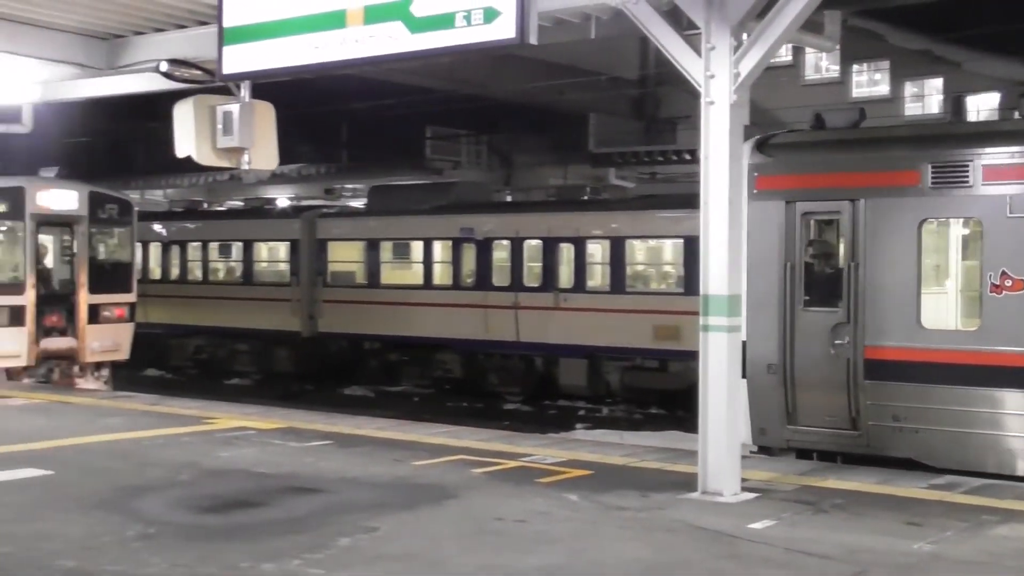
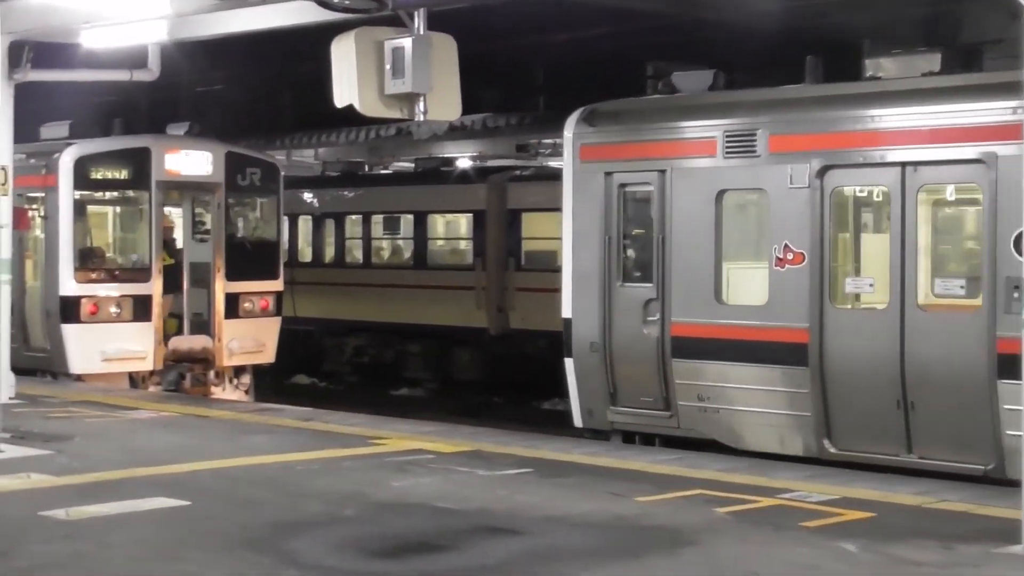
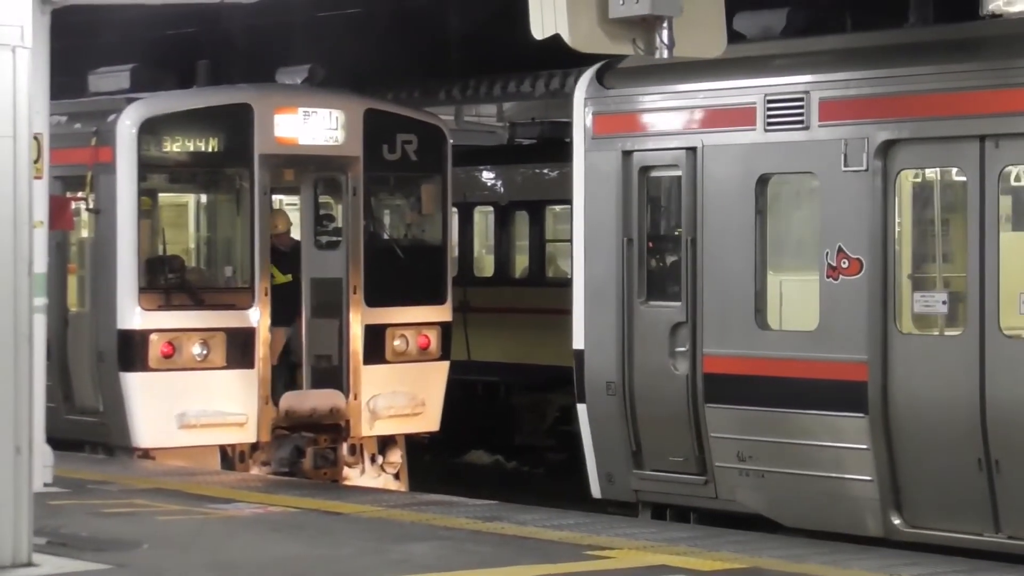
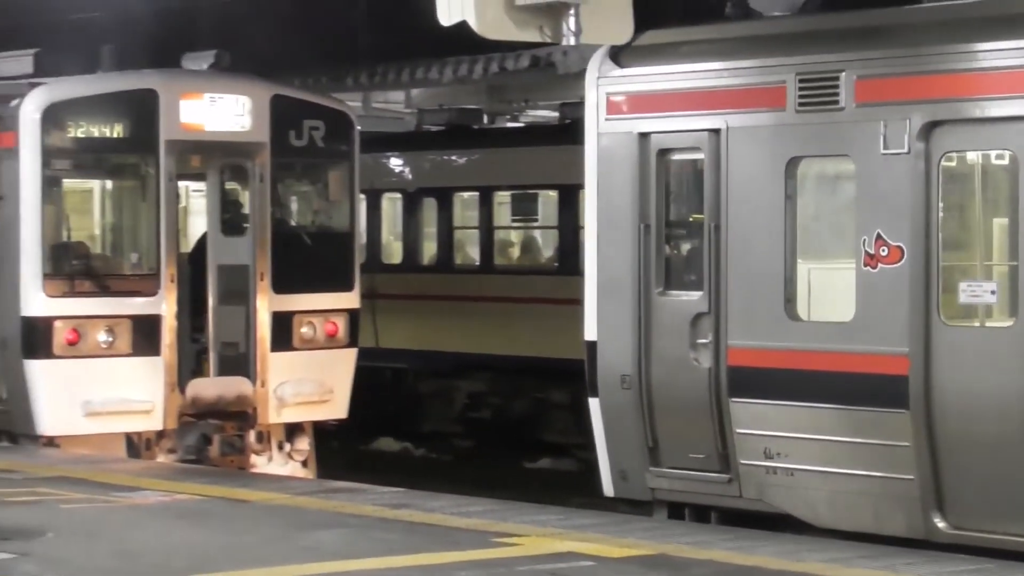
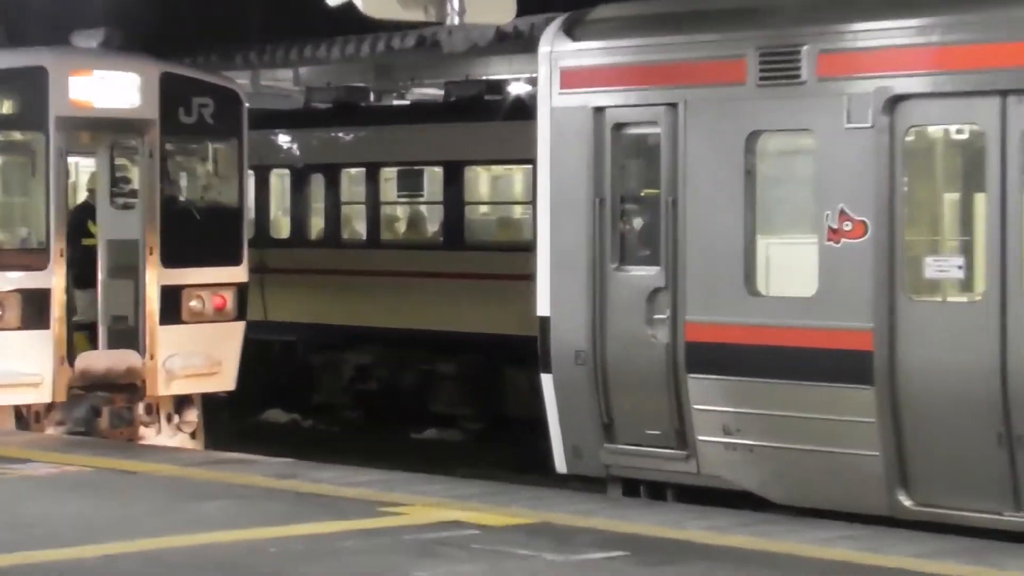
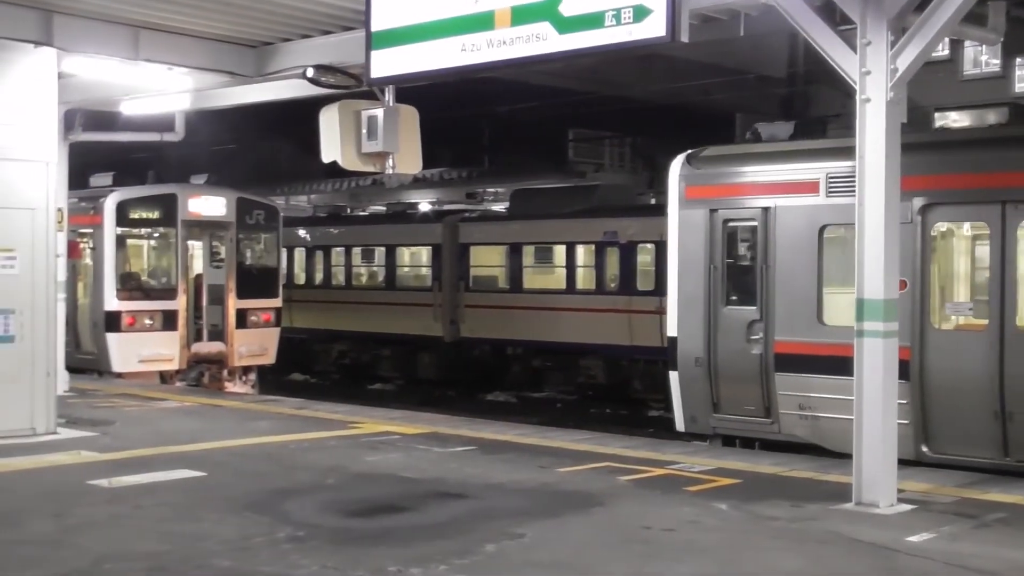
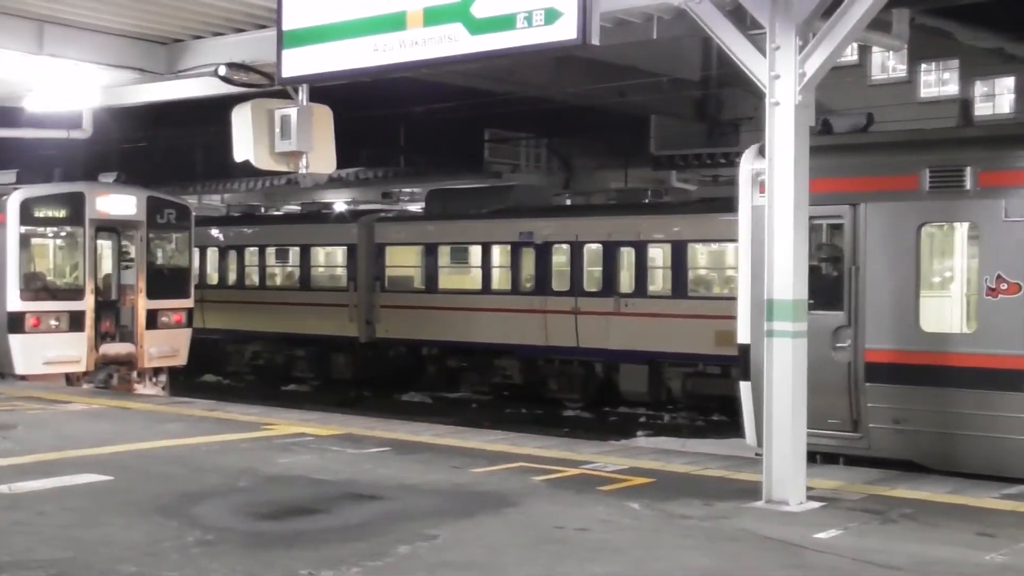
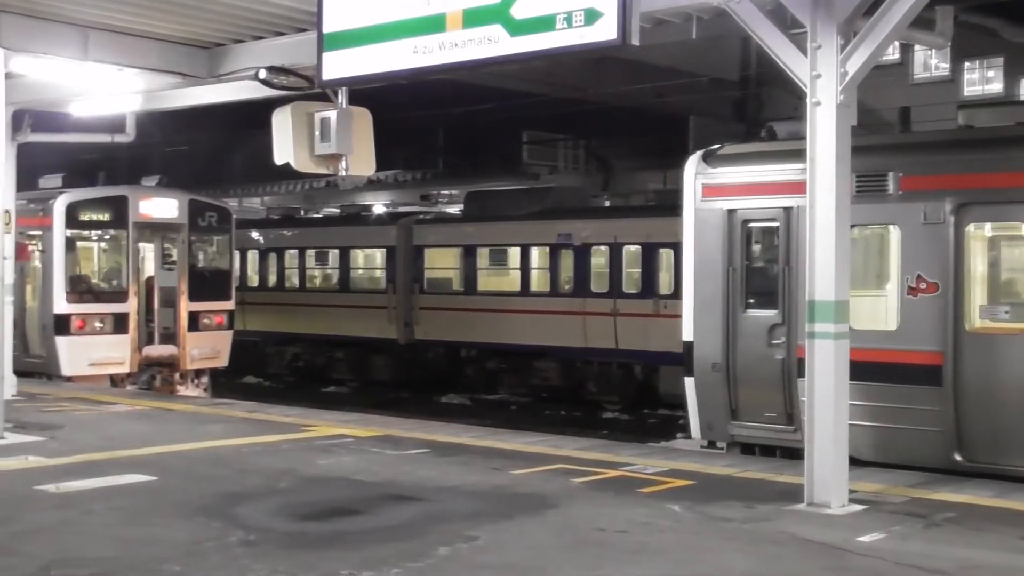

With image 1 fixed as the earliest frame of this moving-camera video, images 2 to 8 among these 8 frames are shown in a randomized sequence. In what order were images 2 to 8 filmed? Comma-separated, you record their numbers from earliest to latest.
7, 8, 6, 2, 5, 4, 3
